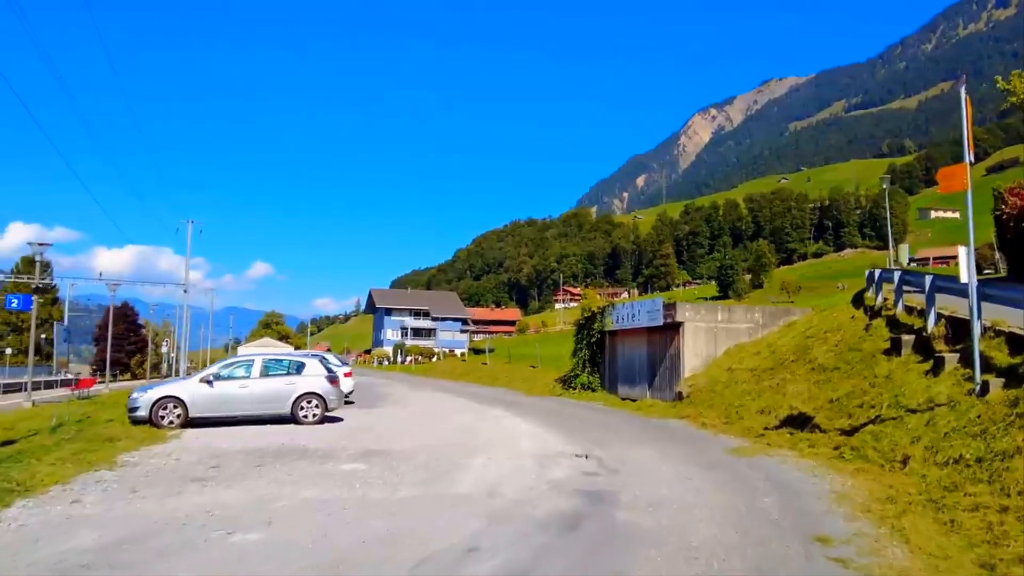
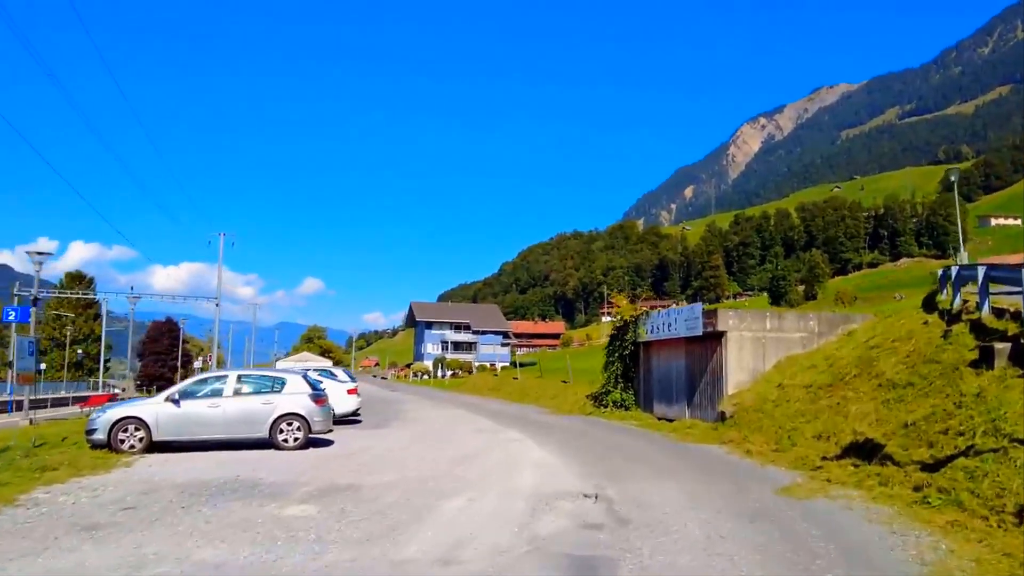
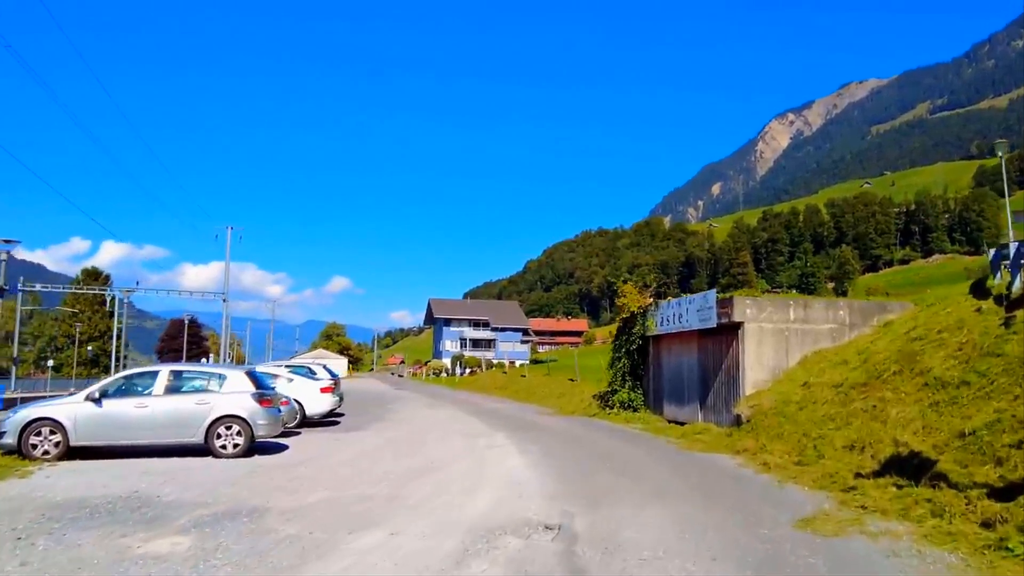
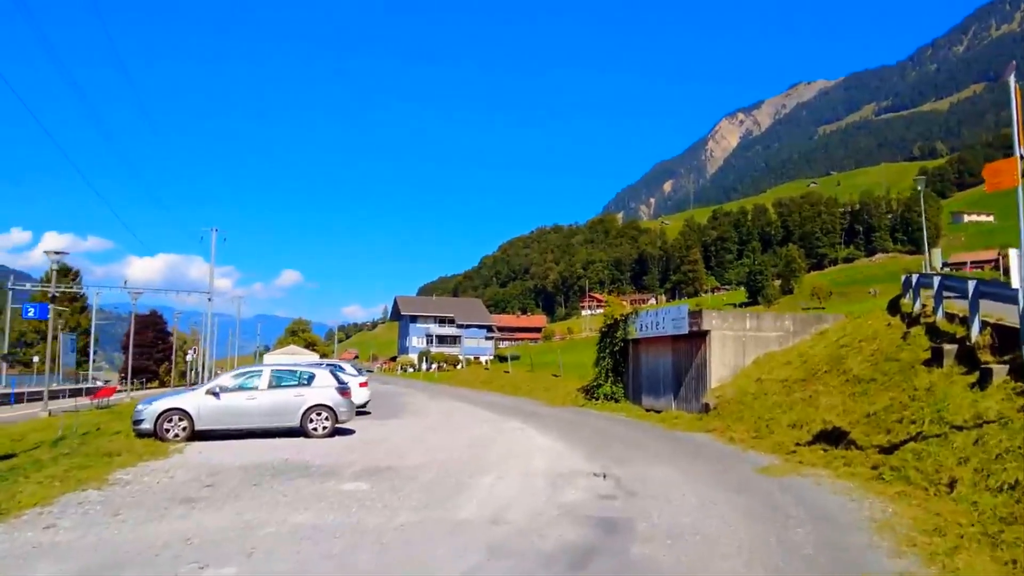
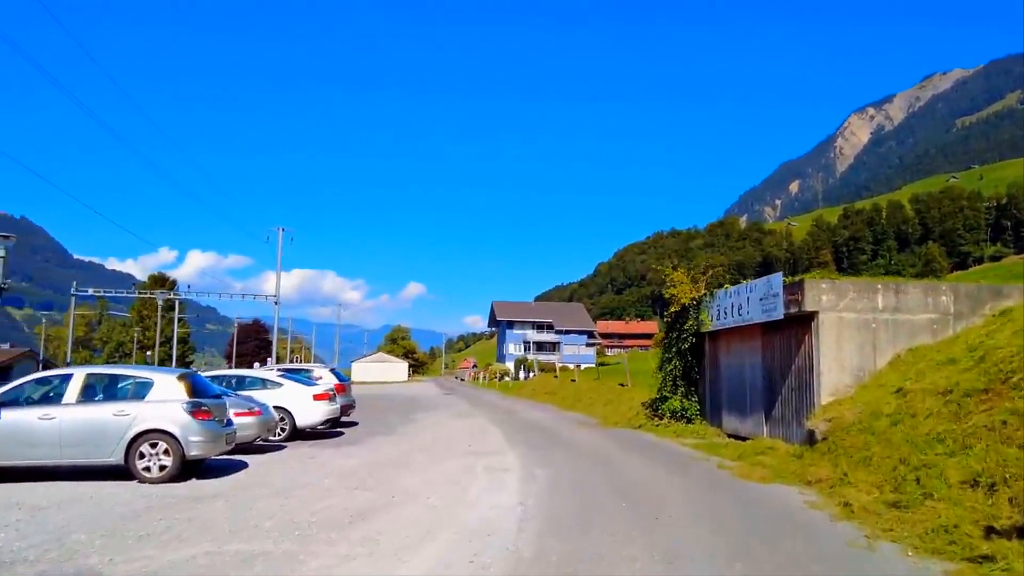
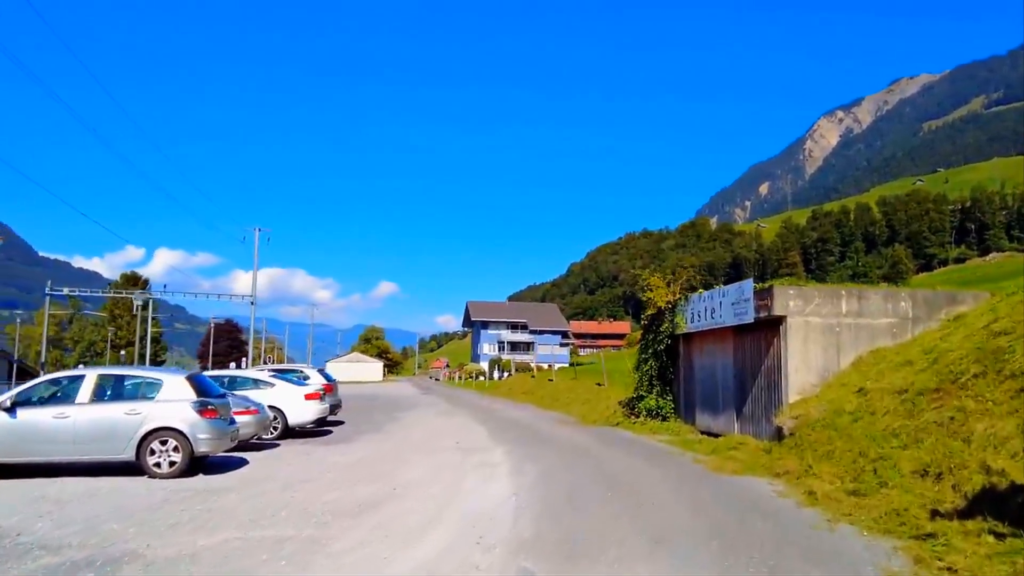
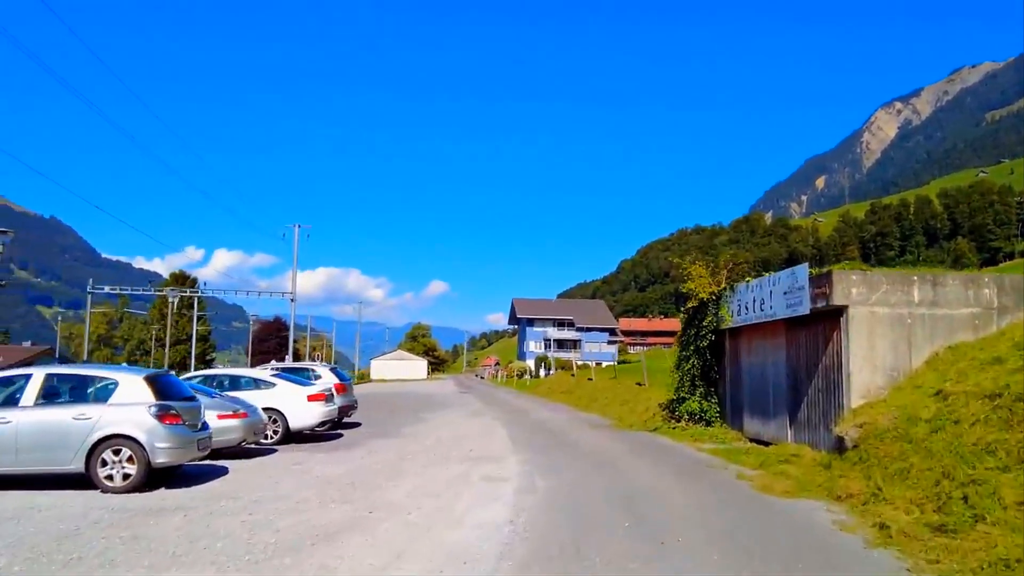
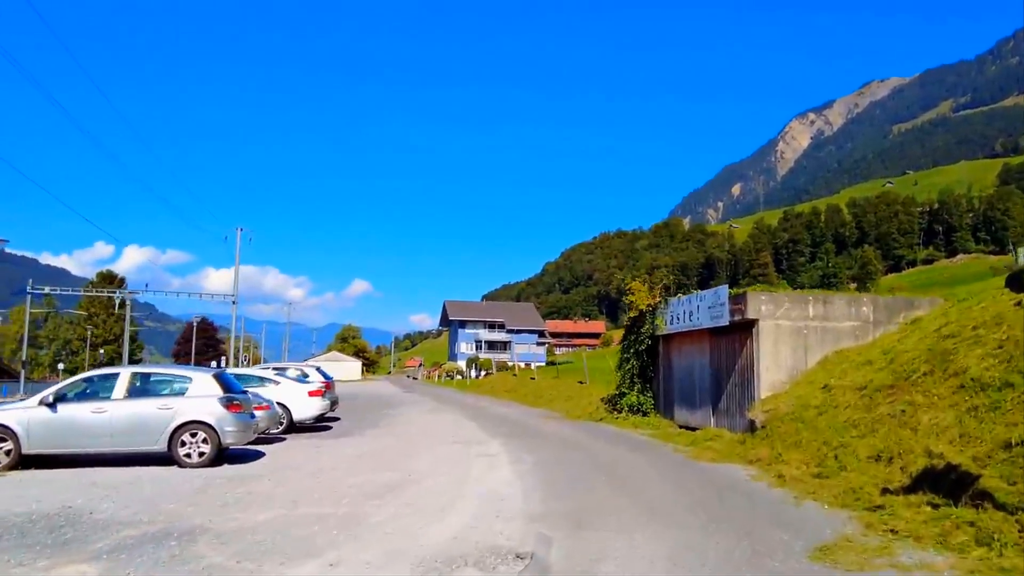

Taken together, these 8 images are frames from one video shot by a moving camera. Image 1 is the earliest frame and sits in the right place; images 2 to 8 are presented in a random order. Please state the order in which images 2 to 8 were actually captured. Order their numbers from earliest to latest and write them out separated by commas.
4, 2, 3, 8, 6, 5, 7
